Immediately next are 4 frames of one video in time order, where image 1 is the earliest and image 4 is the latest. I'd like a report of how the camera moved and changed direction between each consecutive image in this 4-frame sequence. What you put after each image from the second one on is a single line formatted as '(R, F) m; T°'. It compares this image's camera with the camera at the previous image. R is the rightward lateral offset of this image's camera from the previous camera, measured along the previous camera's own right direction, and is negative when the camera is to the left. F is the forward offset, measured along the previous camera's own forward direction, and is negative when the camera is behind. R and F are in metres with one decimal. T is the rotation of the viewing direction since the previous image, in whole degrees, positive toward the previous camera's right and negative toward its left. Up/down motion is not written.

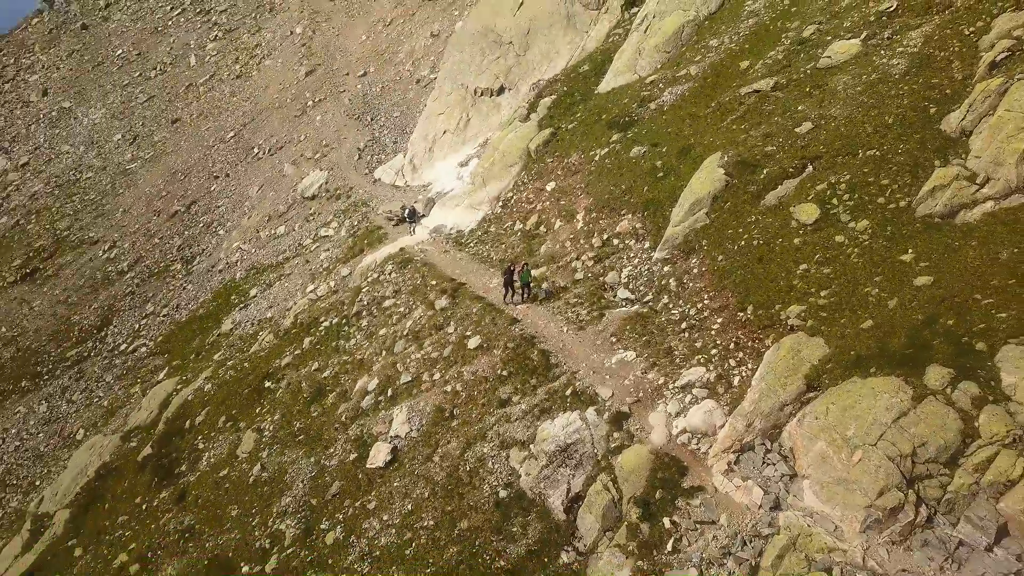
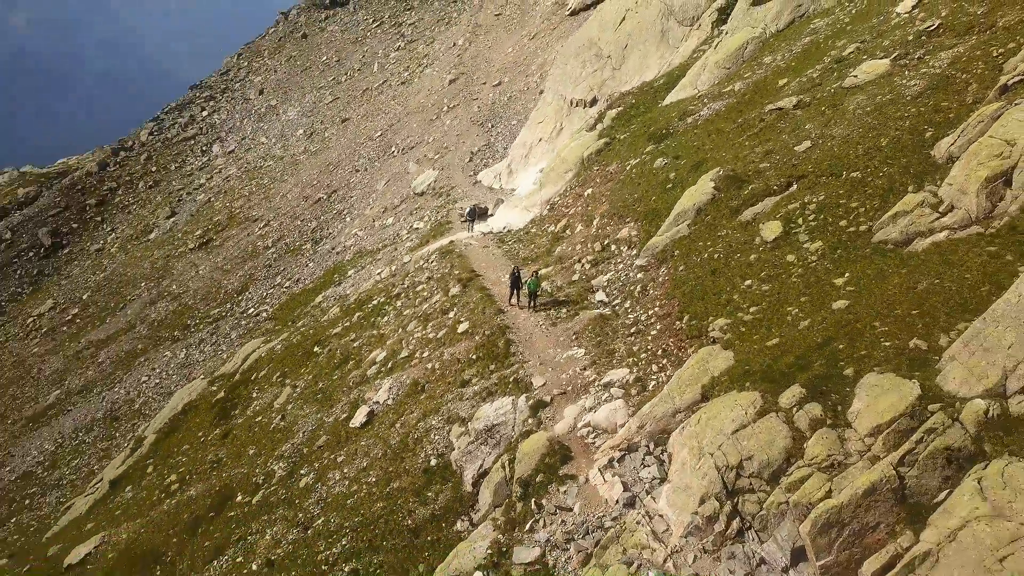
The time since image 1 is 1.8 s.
(+6.6, -0.5) m; -15°
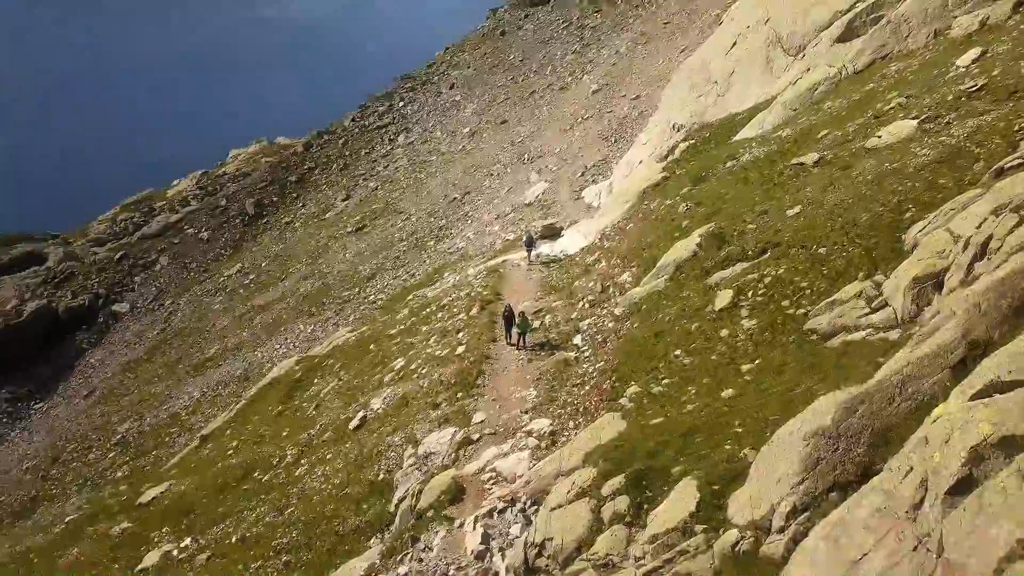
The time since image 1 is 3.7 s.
(+6.8, +0.4) m; -15°
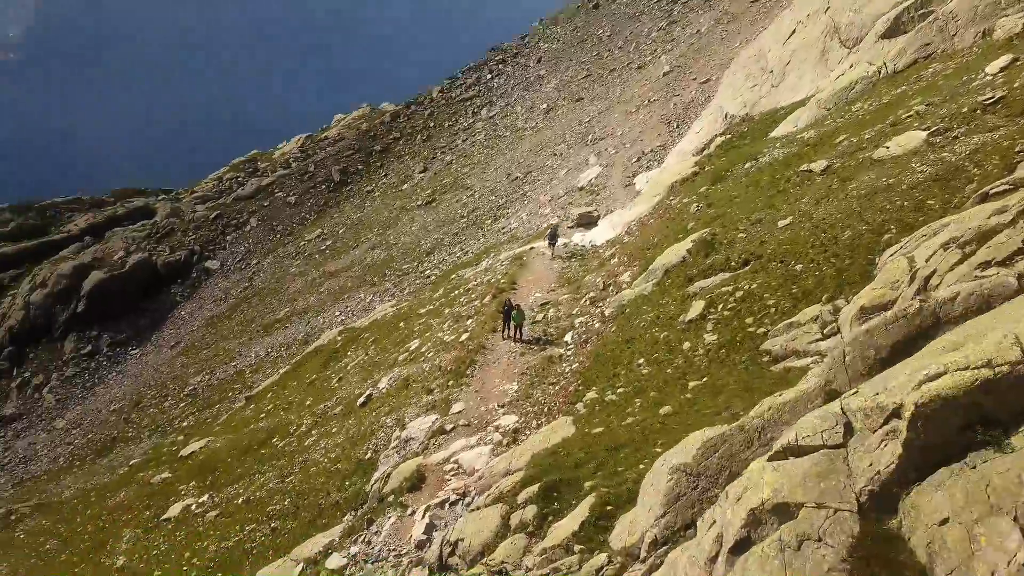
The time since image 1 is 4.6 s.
(+3.1, 0.0) m; -7°
